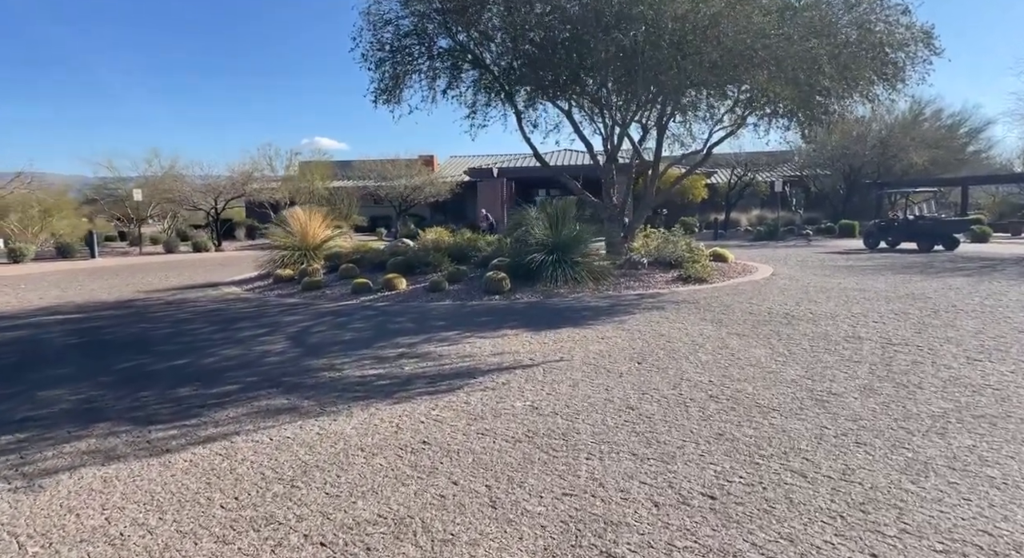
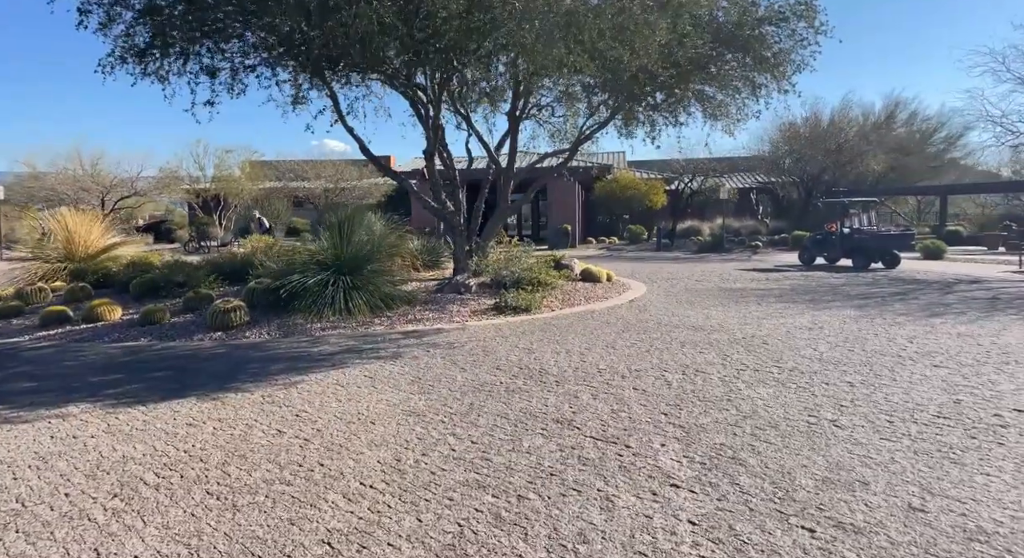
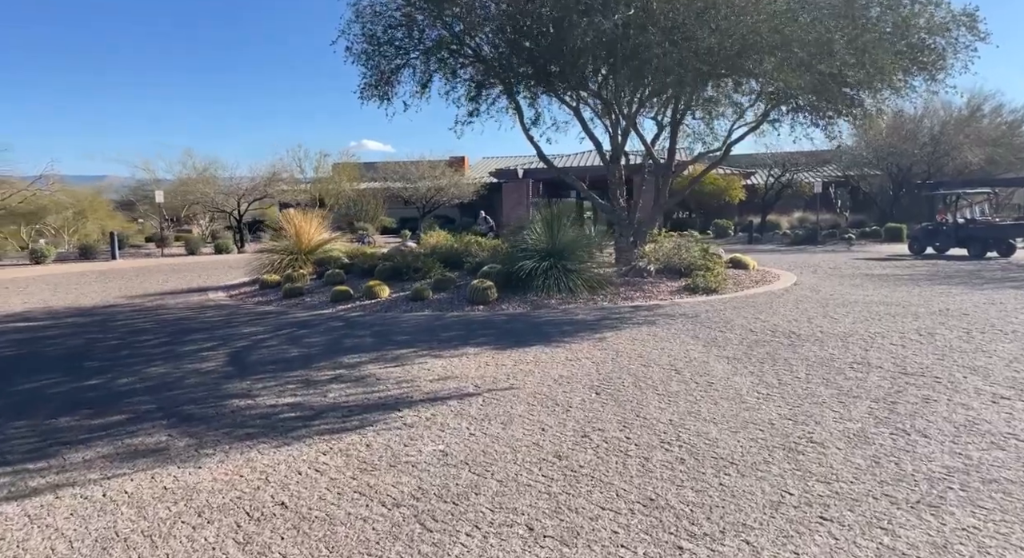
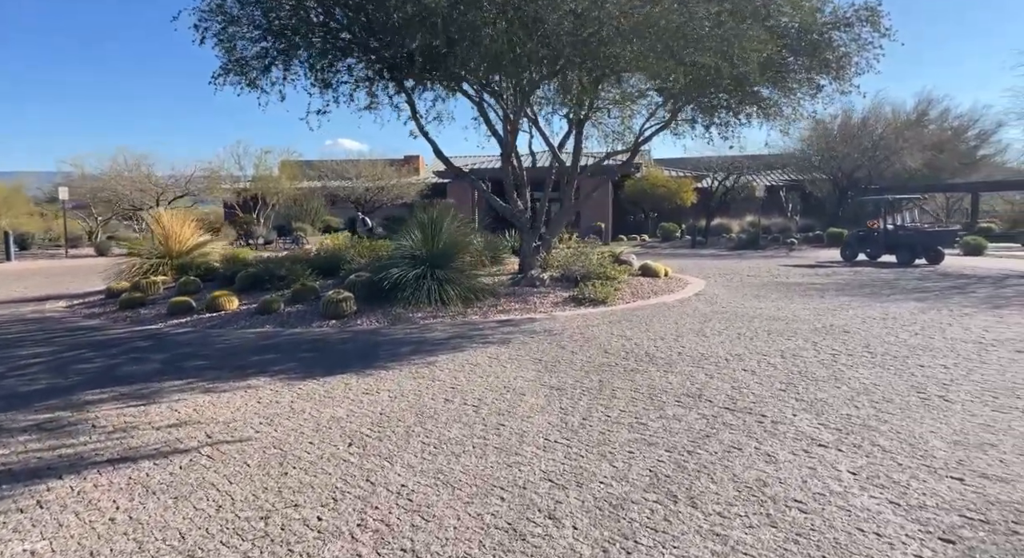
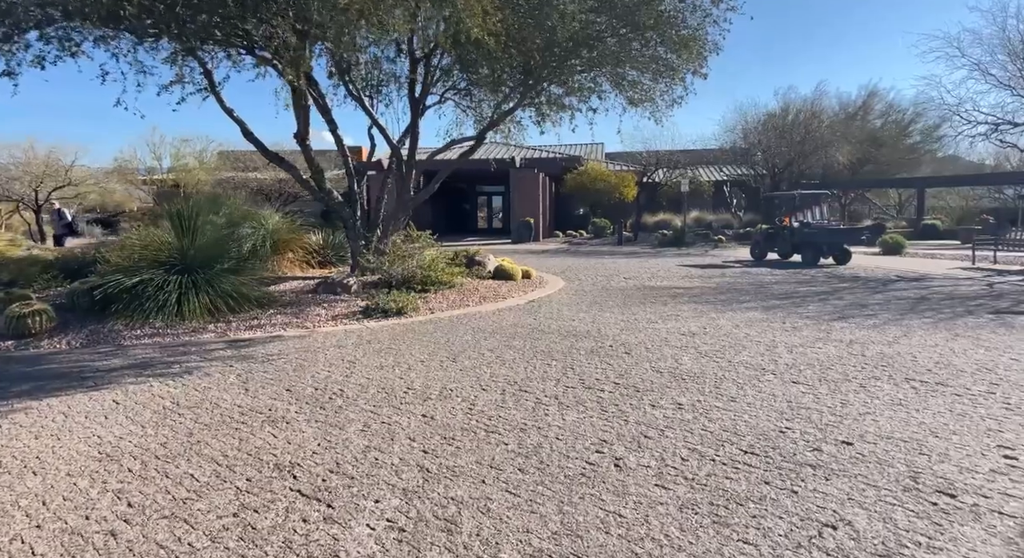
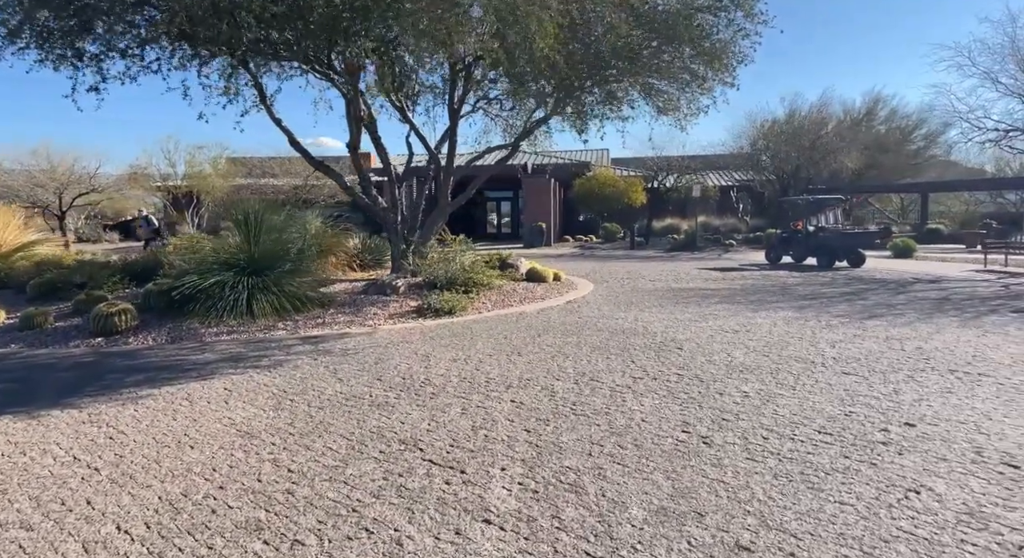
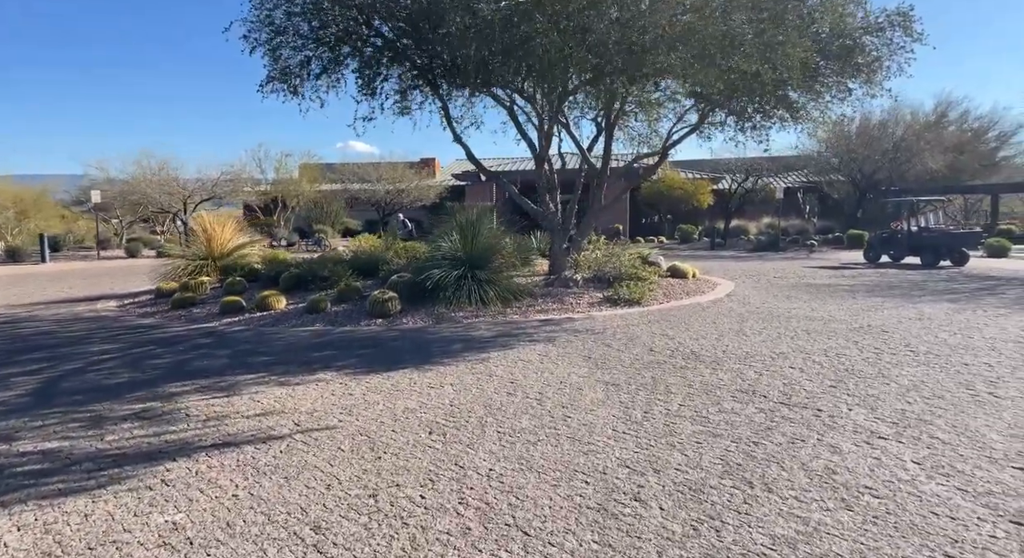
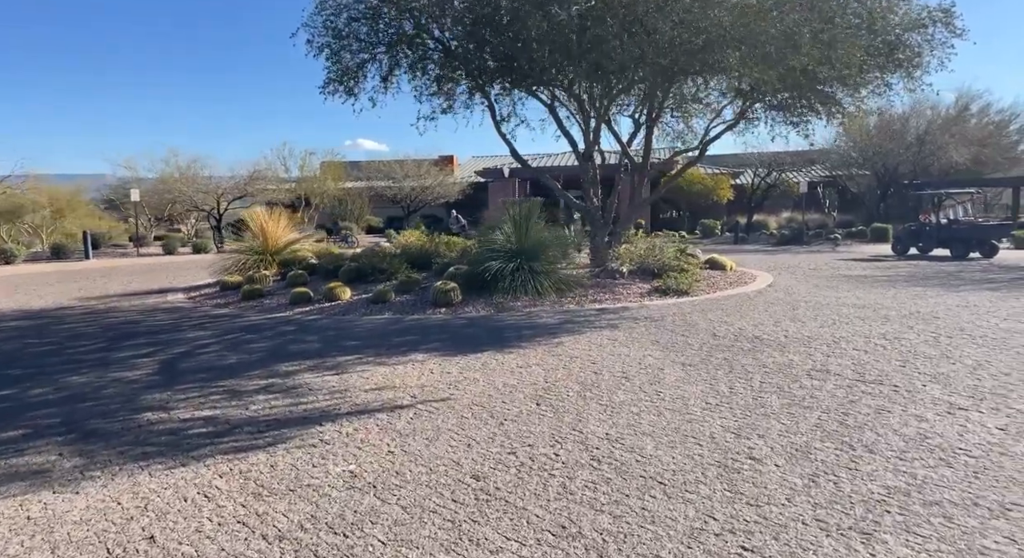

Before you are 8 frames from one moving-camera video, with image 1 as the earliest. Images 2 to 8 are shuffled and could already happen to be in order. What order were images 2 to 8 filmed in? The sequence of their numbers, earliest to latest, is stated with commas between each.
3, 8, 7, 4, 2, 6, 5
